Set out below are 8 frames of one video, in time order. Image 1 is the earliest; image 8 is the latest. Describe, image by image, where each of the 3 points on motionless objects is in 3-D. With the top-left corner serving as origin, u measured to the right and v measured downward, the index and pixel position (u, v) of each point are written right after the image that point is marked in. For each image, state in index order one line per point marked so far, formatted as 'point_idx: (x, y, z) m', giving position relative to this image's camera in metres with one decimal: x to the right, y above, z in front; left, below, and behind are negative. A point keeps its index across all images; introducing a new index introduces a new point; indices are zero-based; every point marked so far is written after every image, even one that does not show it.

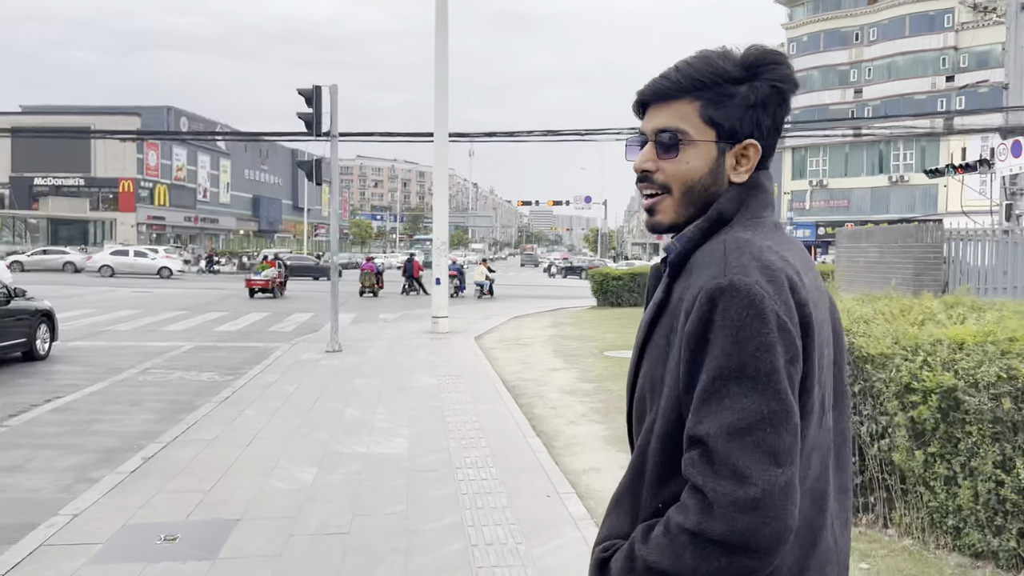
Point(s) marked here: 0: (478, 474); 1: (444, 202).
0: (-0.2, -1.3, +5.7) m
1: (-1.3, +1.6, +15.5) m
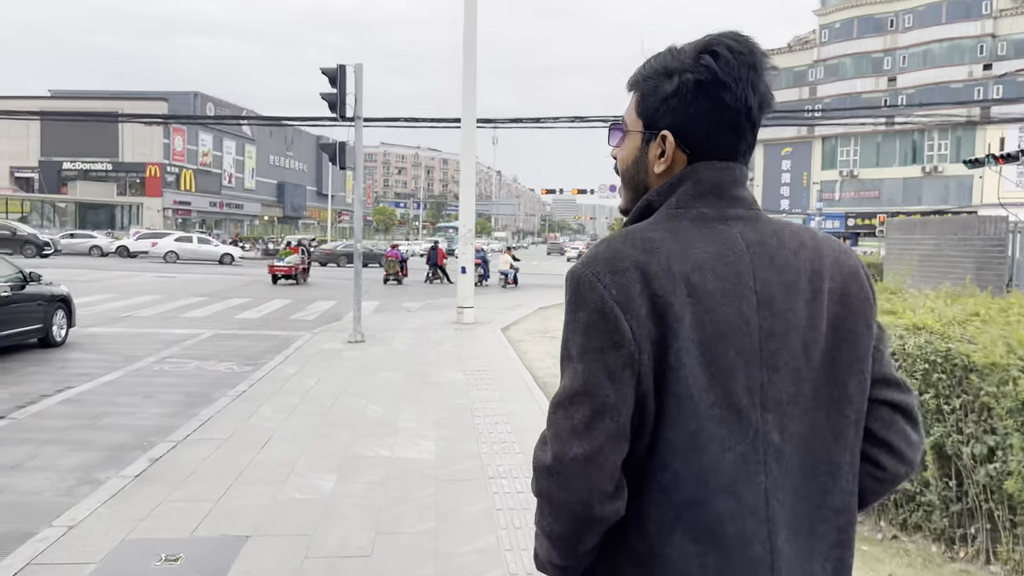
0: (0.0, -1.3, +5.2) m
1: (-0.8, +1.8, +14.9) m
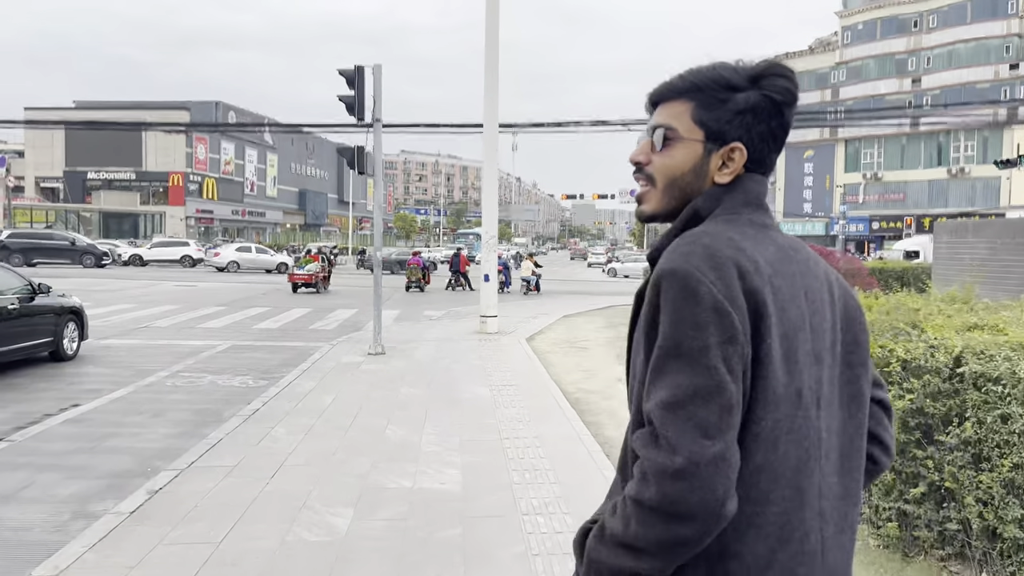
0: (+0.2, -1.3, +4.6) m
1: (-0.3, +1.7, +14.4) m
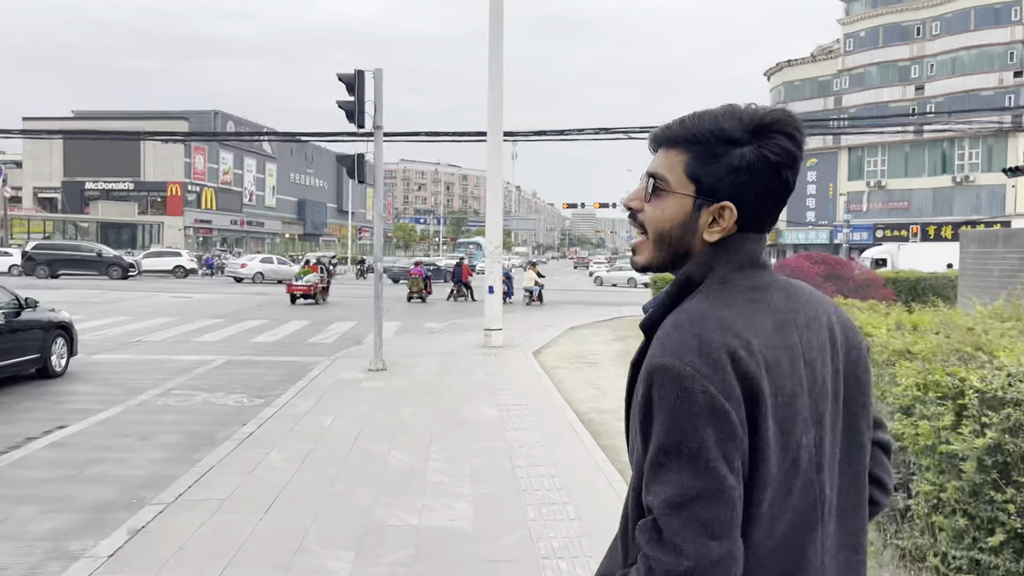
0: (+0.3, -1.4, +4.2) m
1: (-0.3, +1.4, +14.0) m
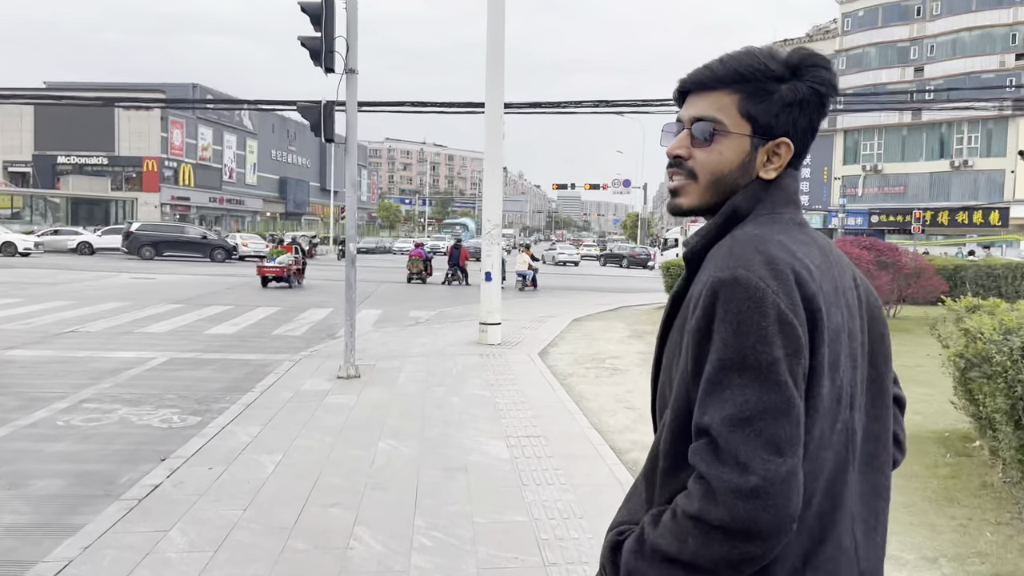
0: (+0.5, -1.5, +2.0) m
1: (-0.2, +1.6, +11.7) m
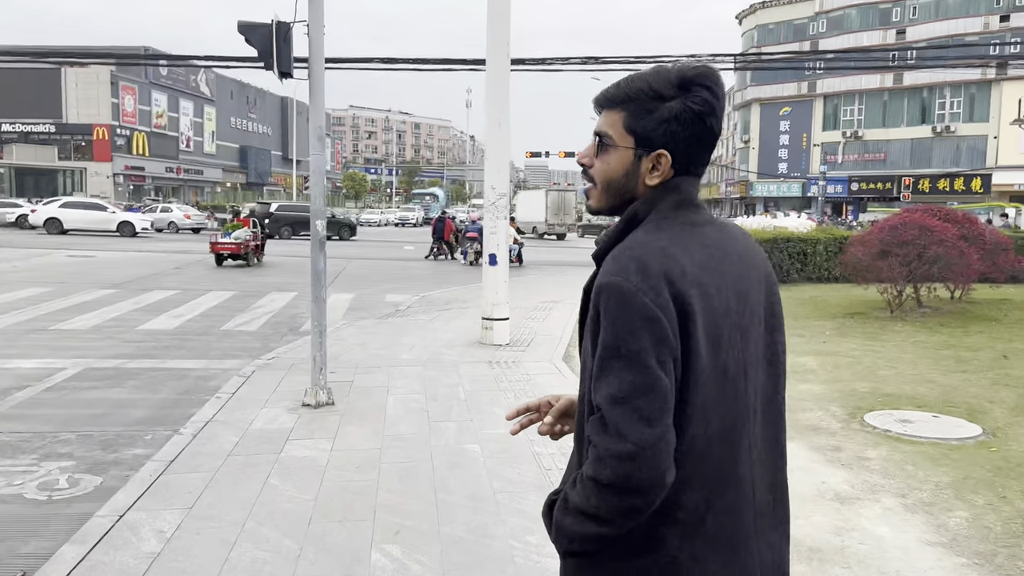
0: (+1.0, -1.6, -0.3) m
1: (-0.1, +1.8, +9.2) m
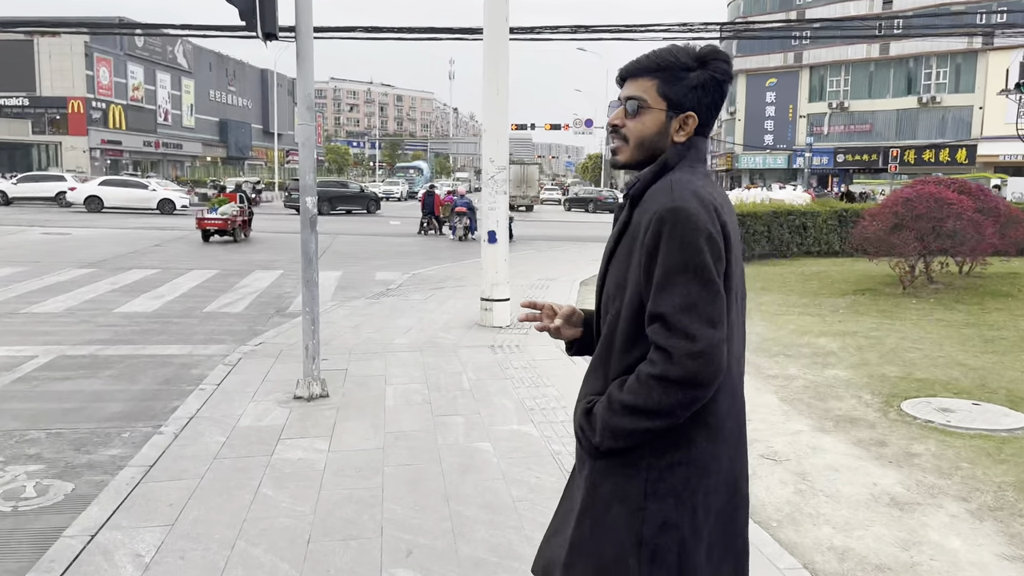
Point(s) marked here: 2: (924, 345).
0: (+1.2, -1.7, -0.8) m
1: (-0.1, +2.0, +8.7) m
2: (+3.7, -0.5, +7.4) m
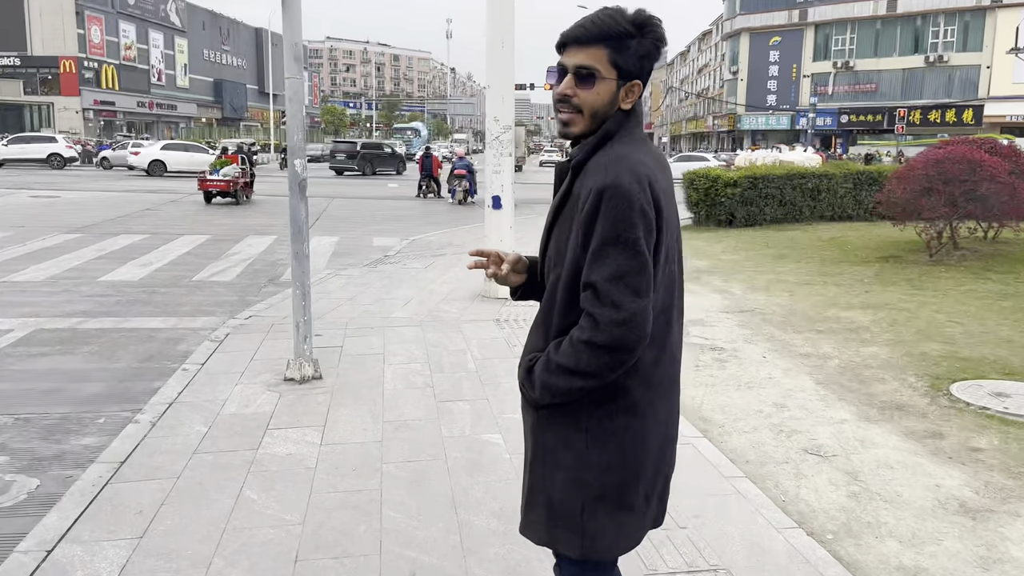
0: (+1.3, -1.8, -1.2) m
1: (-0.1, +2.3, +8.0) m
2: (+3.8, -0.3, +6.9) m
